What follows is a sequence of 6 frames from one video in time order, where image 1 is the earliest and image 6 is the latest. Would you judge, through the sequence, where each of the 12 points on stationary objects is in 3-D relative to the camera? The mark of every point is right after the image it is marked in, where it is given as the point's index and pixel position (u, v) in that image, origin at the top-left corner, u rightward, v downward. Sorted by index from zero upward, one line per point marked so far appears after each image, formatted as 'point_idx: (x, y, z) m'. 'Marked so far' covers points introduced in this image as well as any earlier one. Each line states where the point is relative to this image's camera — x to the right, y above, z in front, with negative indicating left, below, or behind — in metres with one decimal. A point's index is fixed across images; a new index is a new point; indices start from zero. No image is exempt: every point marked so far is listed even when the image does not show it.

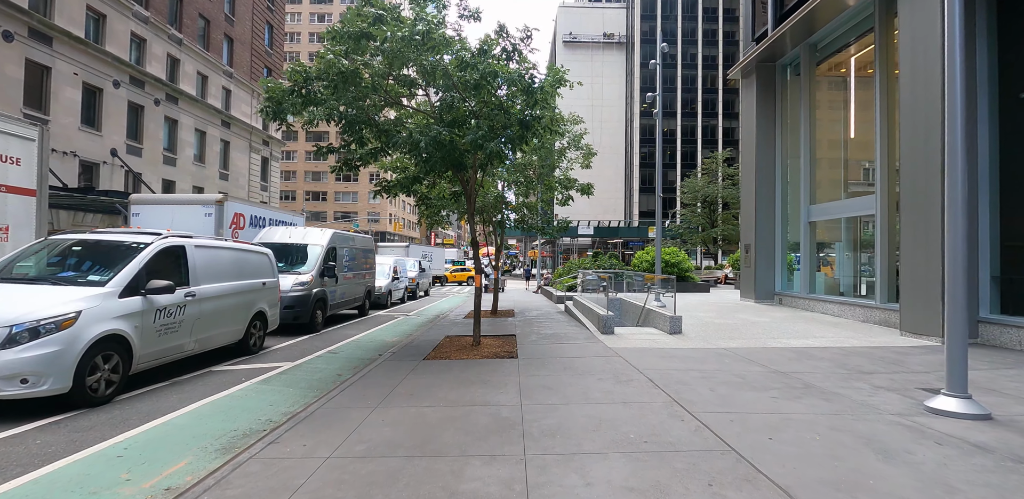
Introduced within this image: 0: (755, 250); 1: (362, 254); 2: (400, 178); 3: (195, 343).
0: (+8.4, 0.0, +13.9) m
1: (-5.4, -0.2, +14.8) m
2: (-2.8, +1.8, +10.2) m
3: (-5.0, -1.5, +6.4) m
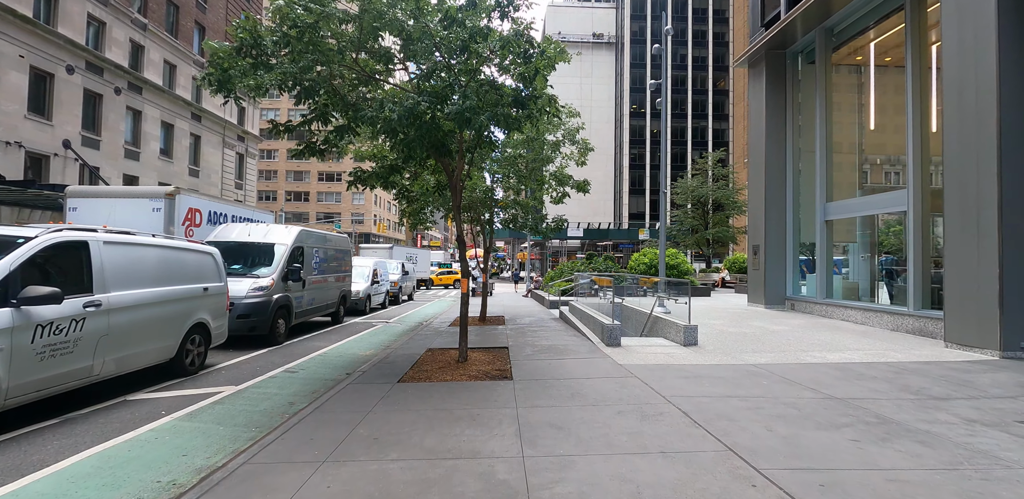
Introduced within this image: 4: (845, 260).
0: (+8.1, -0.1, +13.0) m
1: (-5.8, -0.2, +13.4) m
2: (-3.0, +1.8, +8.9) m
3: (-5.1, -1.4, +5.0) m
4: (+9.8, -0.4, +11.3) m
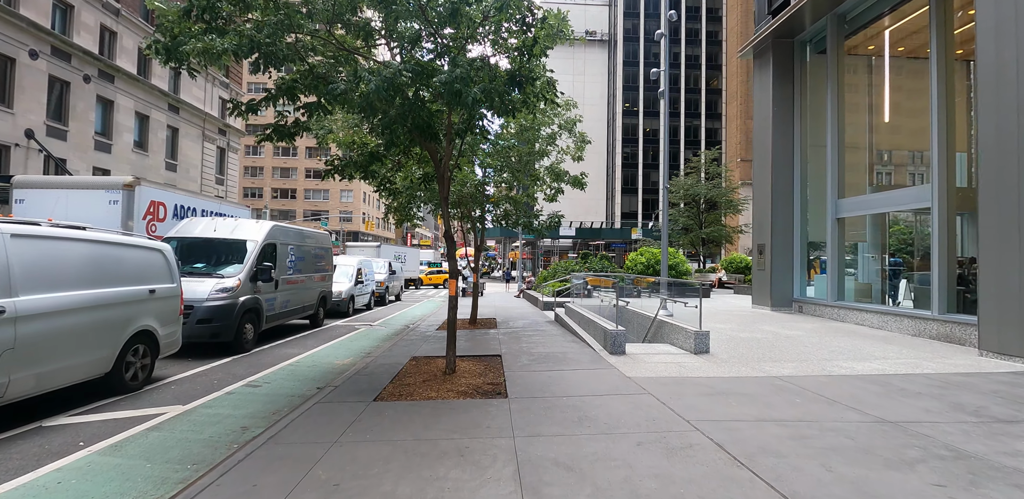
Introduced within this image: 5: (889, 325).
0: (+7.9, 0.0, +12.3) m
1: (-6.0, -0.1, +12.4) m
2: (-3.1, +1.9, +8.1) m
3: (-5.1, -1.4, +4.1) m
4: (+9.6, -0.4, +10.7) m
5: (+8.3, -1.7, +9.0) m
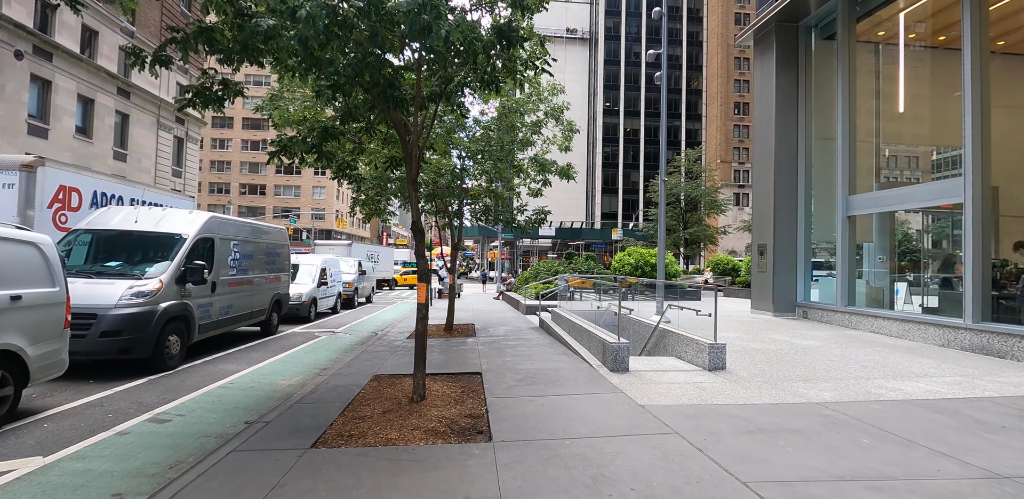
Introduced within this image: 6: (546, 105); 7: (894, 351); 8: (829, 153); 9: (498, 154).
0: (+7.4, 0.0, +11.5) m
1: (-6.5, -0.1, +10.9) m
2: (-3.4, +2.0, +6.6) m
3: (-5.2, -1.3, +2.6) m
4: (+9.2, -0.4, +10.0) m
5: (+8.0, -1.7, +8.2) m
6: (+1.0, +4.3, +12.1) m
7: (+6.6, -1.8, +7.0) m
8: (+8.6, +2.6, +11.0) m
9: (-0.4, +2.6, +11.3) m
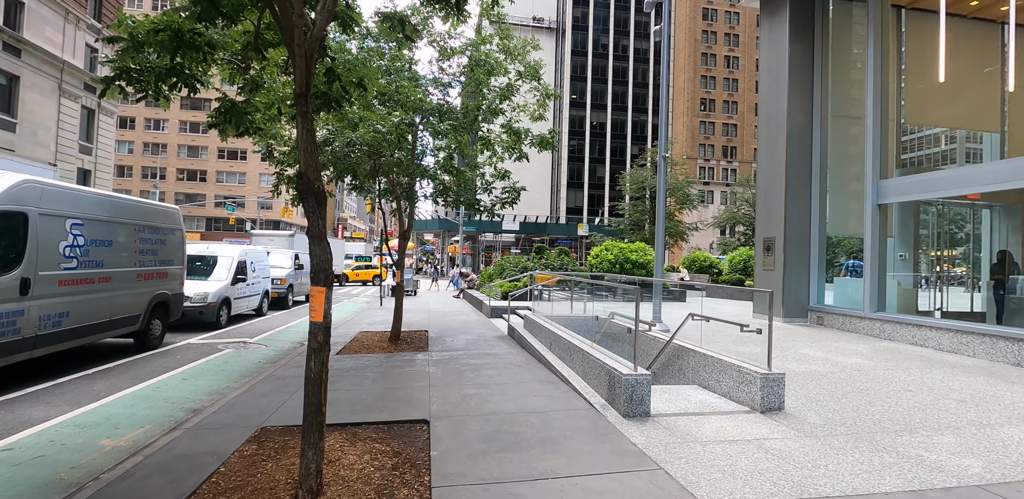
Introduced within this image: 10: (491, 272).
0: (+6.5, +0.1, +10.0) m
1: (-7.2, +0.2, +8.1) m
2: (-3.7, +2.2, +4.1) m
3: (-5.2, -1.1, 0.0) m
4: (+8.5, -0.3, +8.7) m
5: (+7.4, -1.6, +6.7) m
6: (+0.2, +4.5, +9.9) m
7: (+6.1, -1.7, +5.4) m
8: (+7.8, +2.7, +9.5) m
9: (-1.1, +2.9, +9.1) m
10: (-1.0, -1.1, +19.4) m
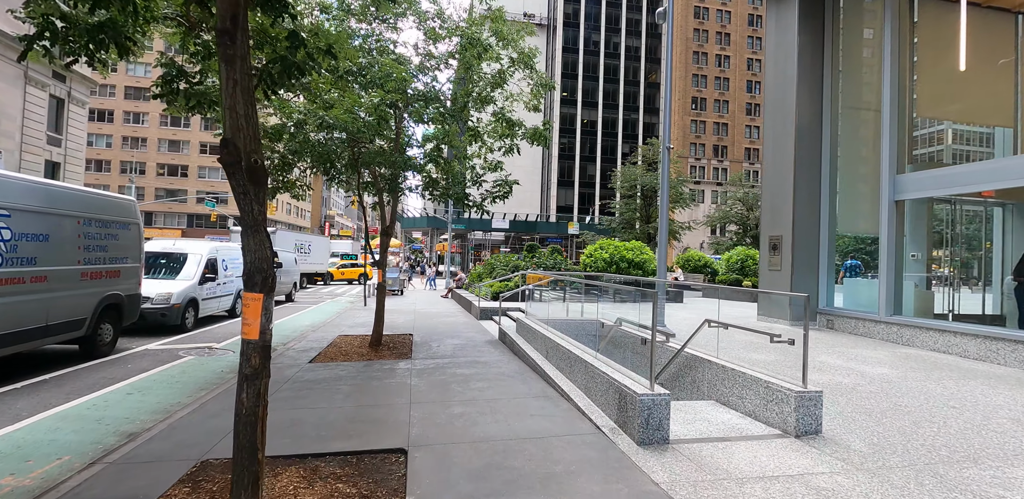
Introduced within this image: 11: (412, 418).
0: (+6.3, +0.1, +9.5) m
1: (-7.4, +0.3, +7.2) m
2: (-3.7, +2.2, +3.3) m
3: (-5.1, -1.1, -0.8) m
4: (+8.3, -0.3, +8.2) m
5: (+7.3, -1.6, +6.3) m
6: (0.0, +4.5, +9.2) m
7: (+6.1, -1.7, +4.9) m
8: (+7.6, +2.7, +9.1) m
9: (-1.3, +2.9, +8.4) m
10: (-1.4, -1.0, +18.7) m
11: (-1.0, -1.8, +4.4) m
